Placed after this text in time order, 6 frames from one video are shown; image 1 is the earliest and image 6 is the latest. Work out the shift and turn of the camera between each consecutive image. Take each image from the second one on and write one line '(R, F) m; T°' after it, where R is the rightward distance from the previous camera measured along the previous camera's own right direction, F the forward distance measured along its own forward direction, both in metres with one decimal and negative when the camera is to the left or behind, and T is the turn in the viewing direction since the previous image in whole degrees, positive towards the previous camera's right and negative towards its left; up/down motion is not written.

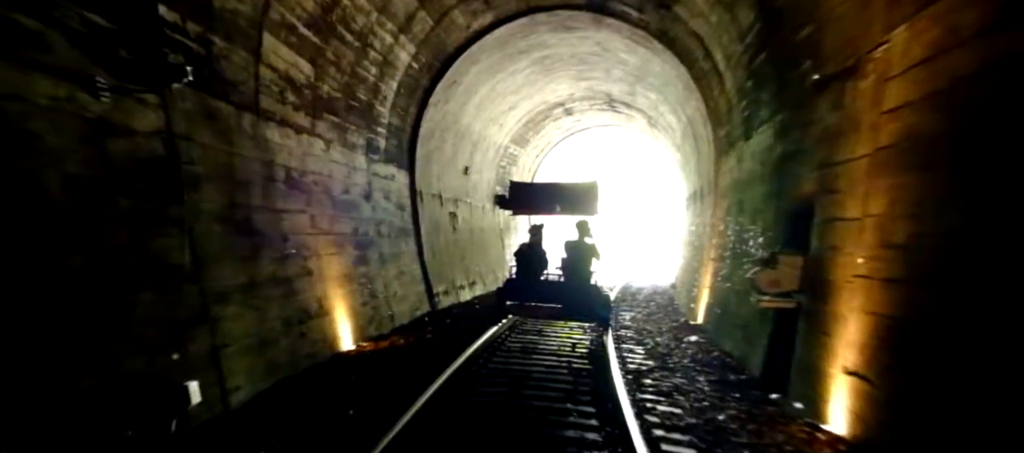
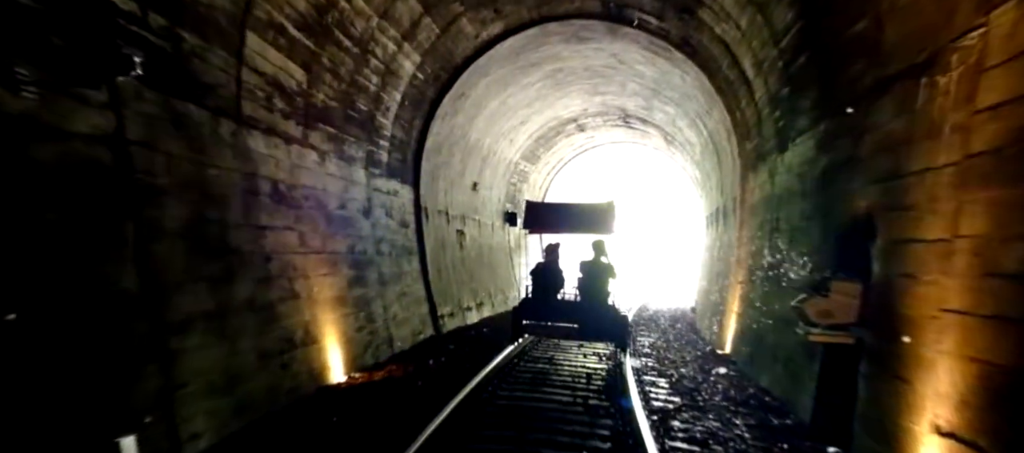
(0.0, +0.5) m; -1°
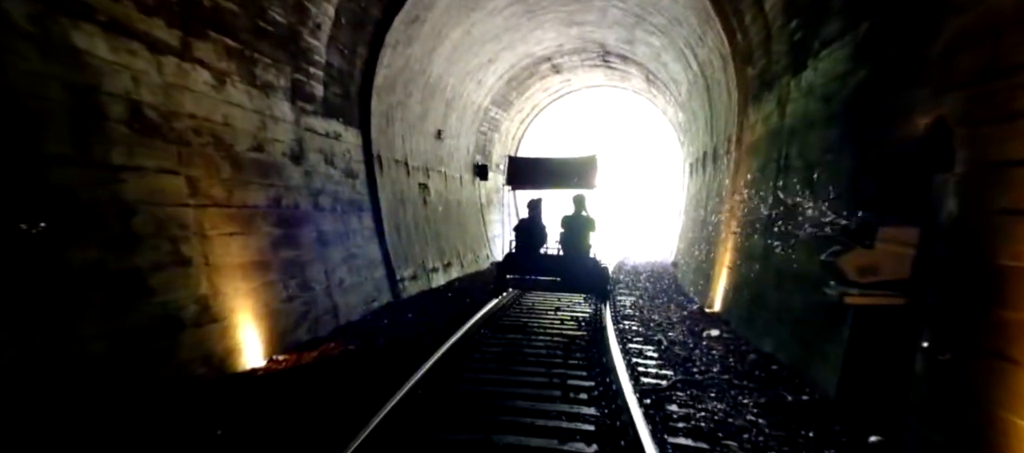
(+0.1, +1.0) m; +3°
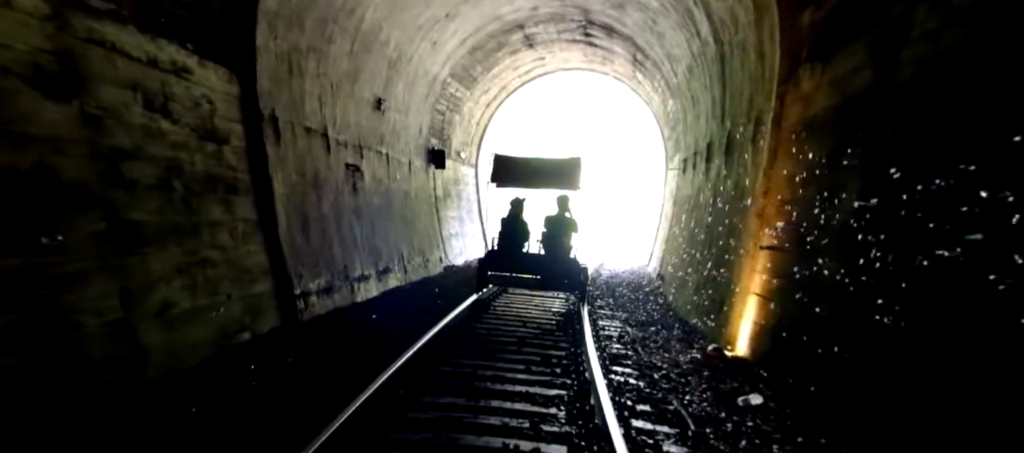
(+0.2, +2.2) m; +5°
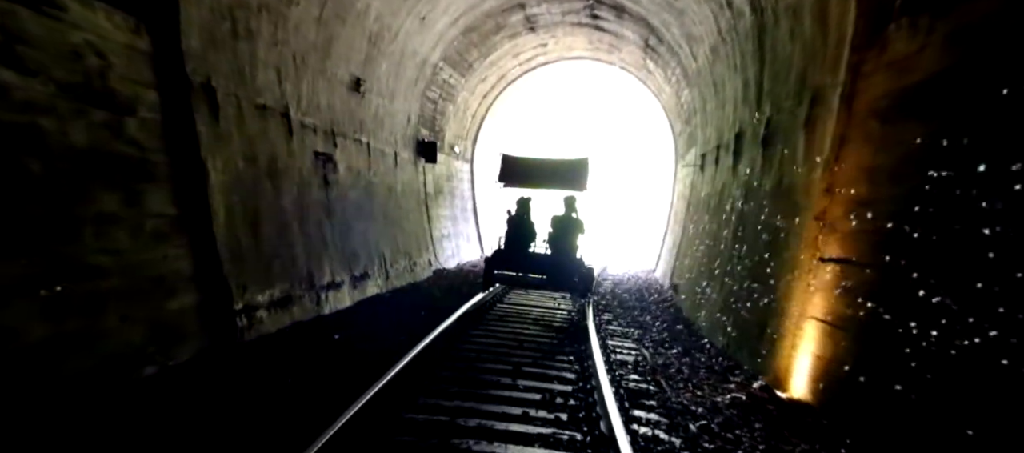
(0.0, +1.1) m; 0°
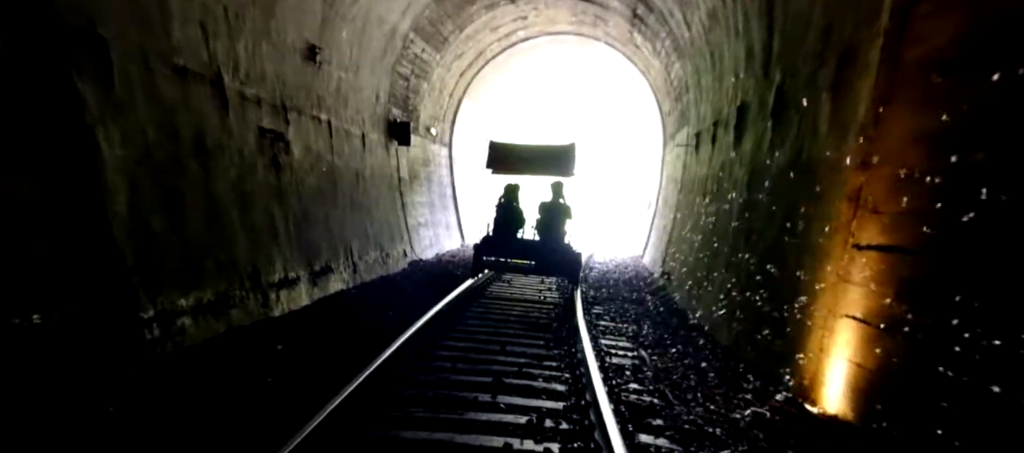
(+0.1, +0.8) m; +2°
